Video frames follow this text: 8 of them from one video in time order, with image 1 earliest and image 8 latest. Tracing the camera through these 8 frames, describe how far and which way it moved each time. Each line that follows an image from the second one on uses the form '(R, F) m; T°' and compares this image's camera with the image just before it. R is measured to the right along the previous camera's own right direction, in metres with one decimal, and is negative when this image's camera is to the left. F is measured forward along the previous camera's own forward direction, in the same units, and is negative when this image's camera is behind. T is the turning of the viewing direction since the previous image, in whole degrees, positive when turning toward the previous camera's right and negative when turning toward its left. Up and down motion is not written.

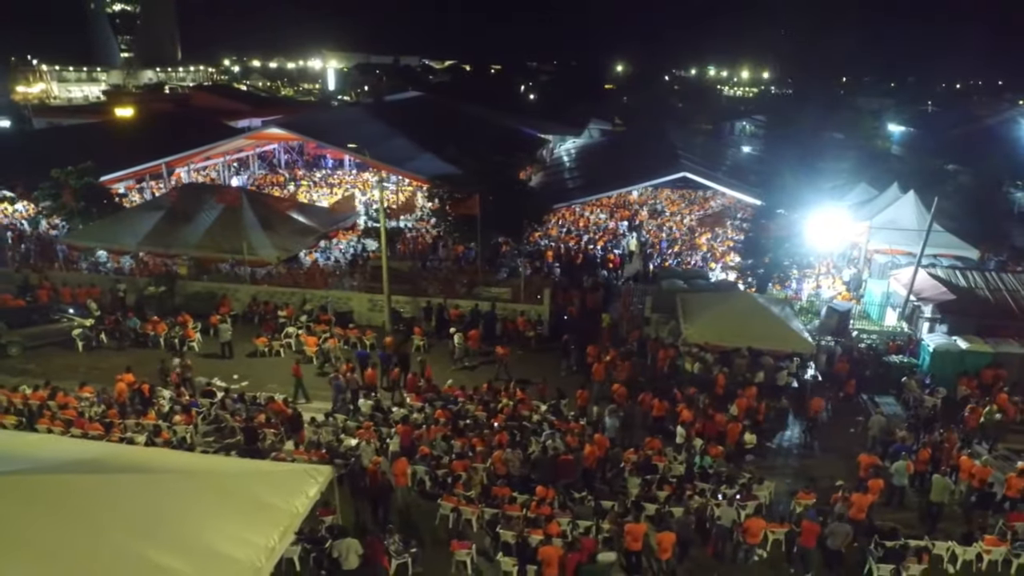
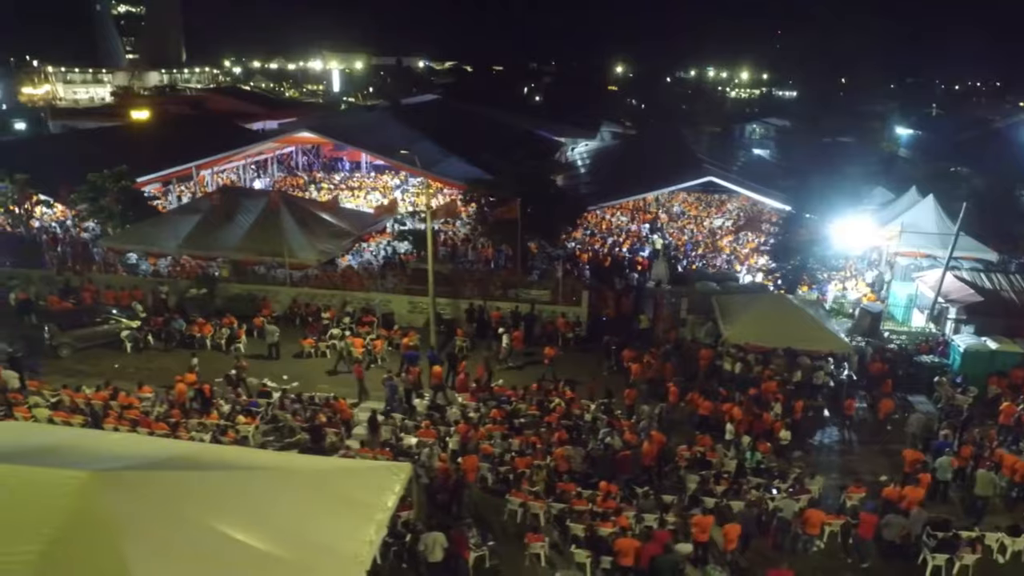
(-1.1, -0.5) m; +1°
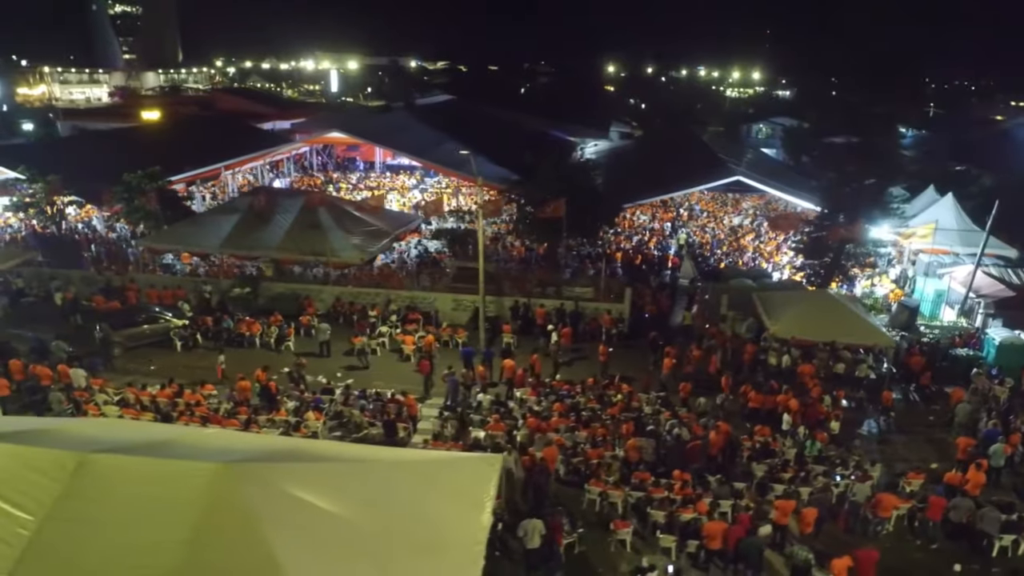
(-1.5, -0.4) m; +1°
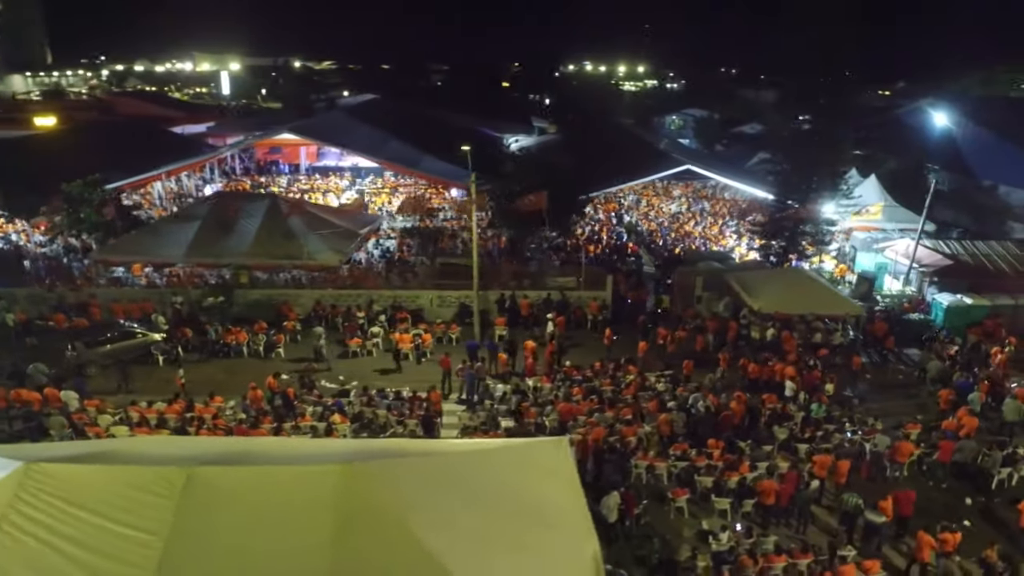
(-2.6, -0.2) m; +9°
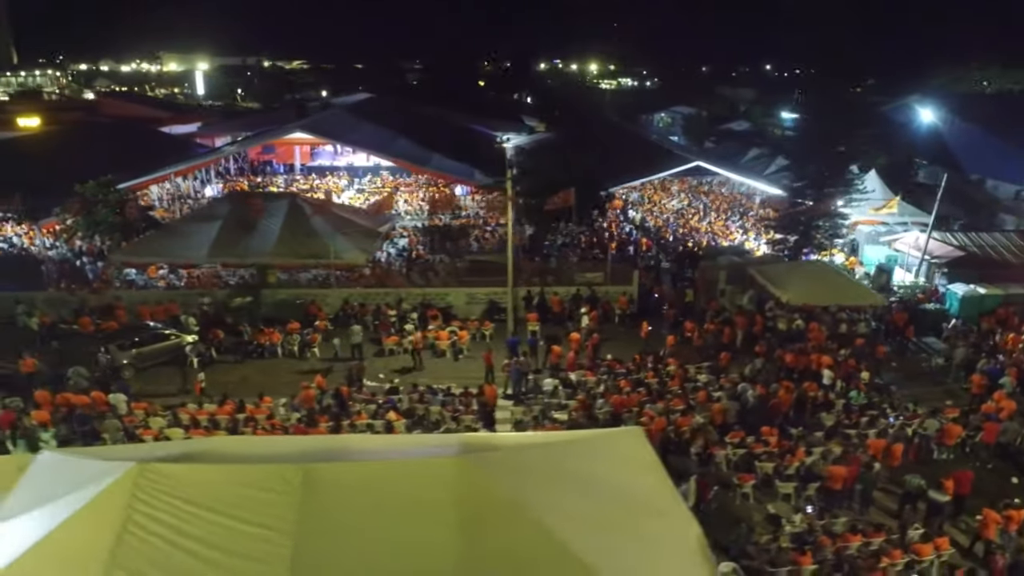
(-1.7, -0.2) m; +3°
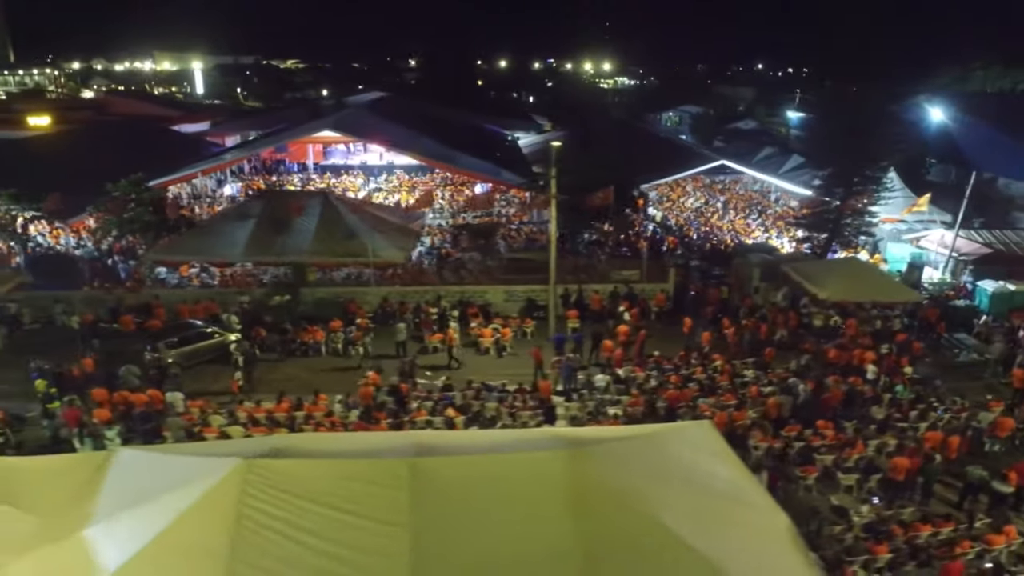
(-1.3, -0.1) m; +1°
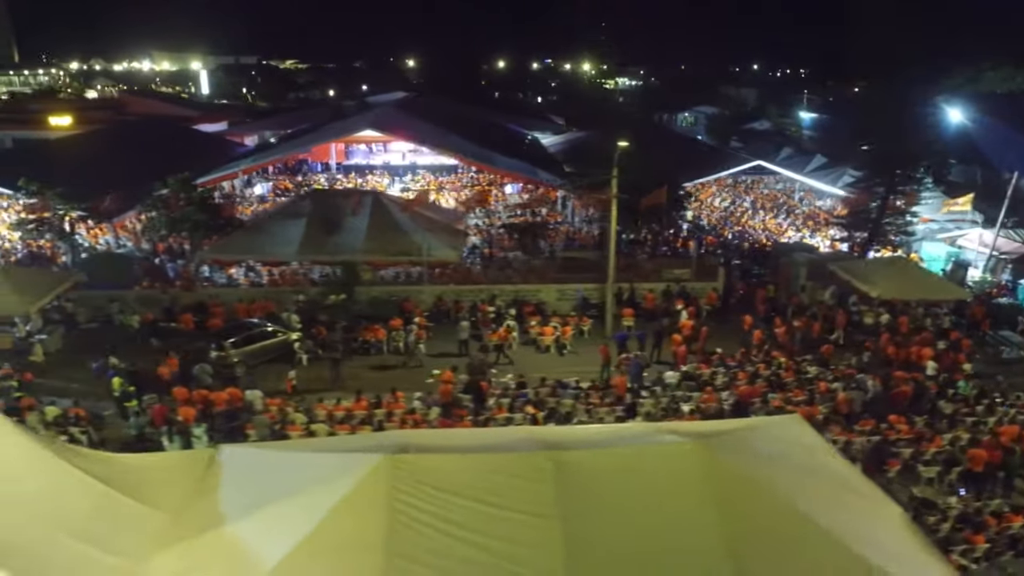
(-1.7, -0.2) m; +1°
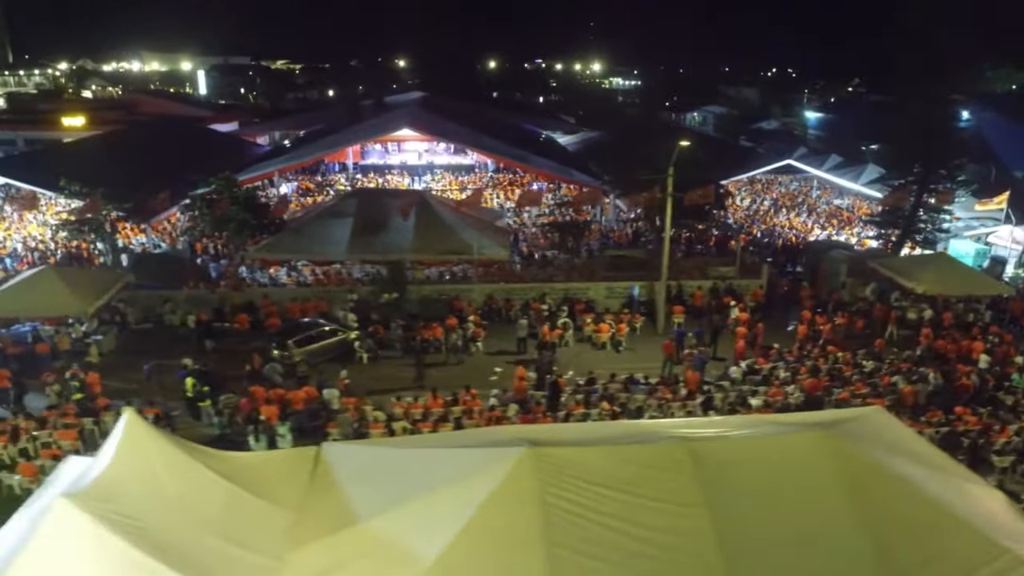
(-1.8, -0.2) m; +1°
